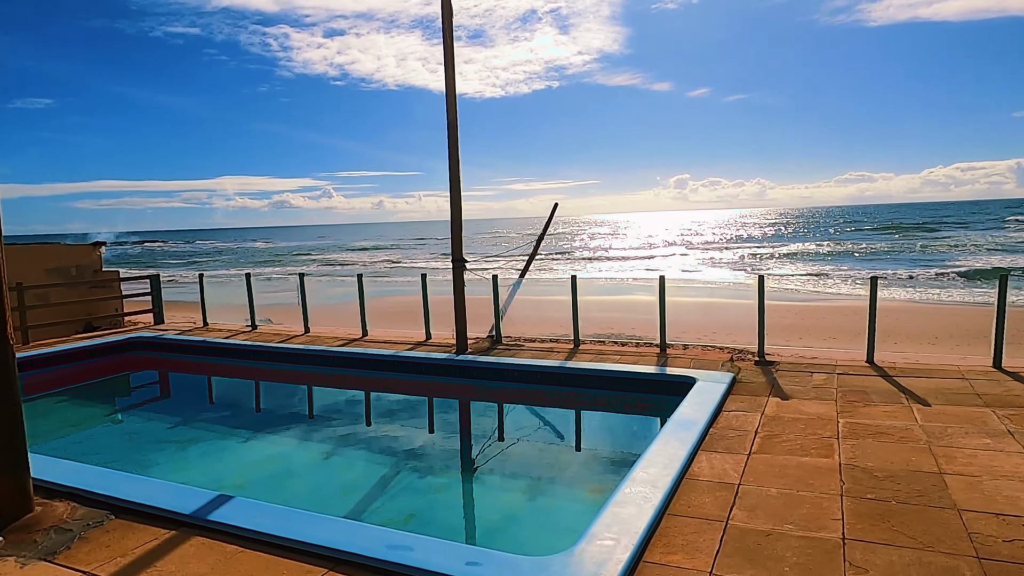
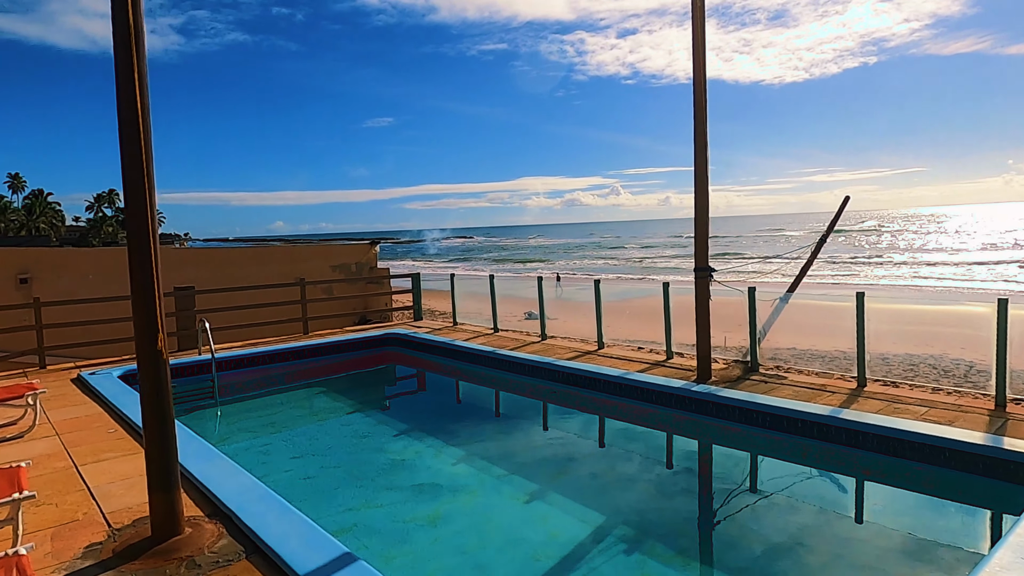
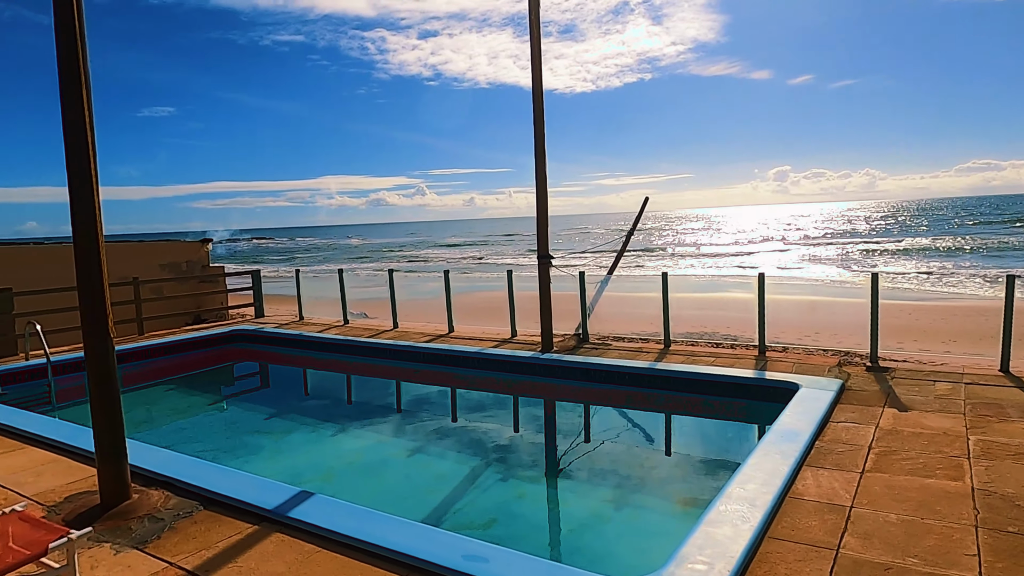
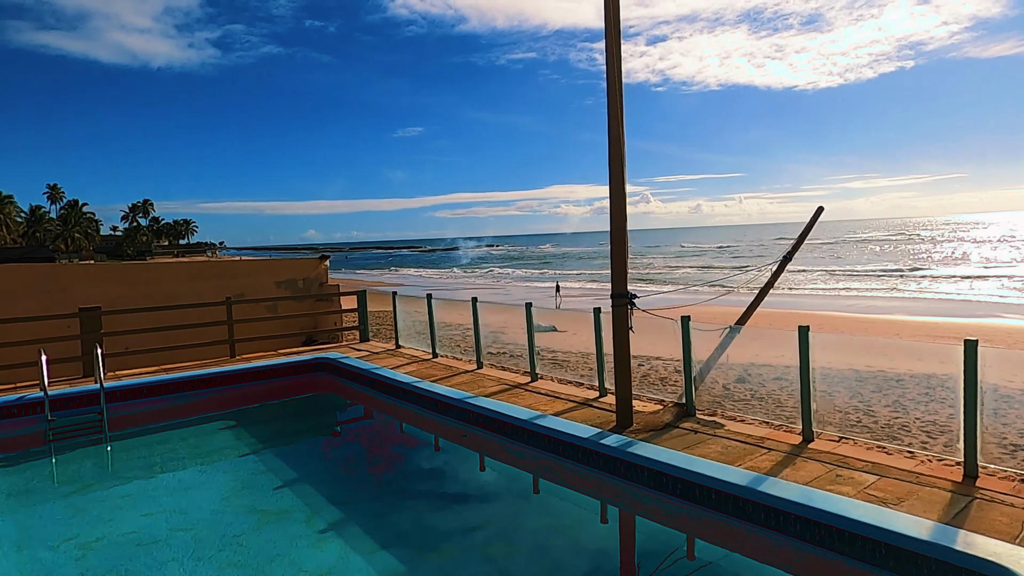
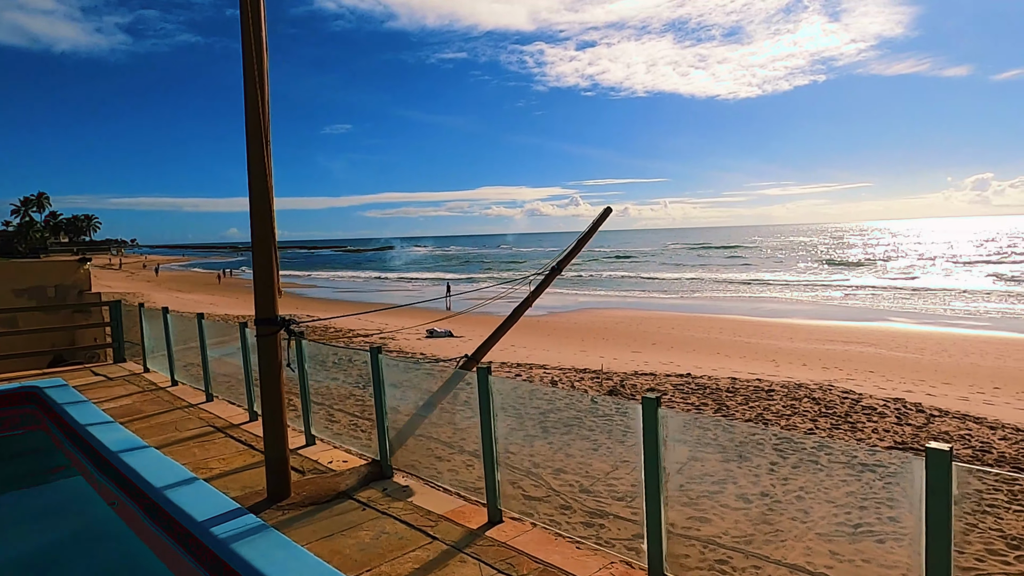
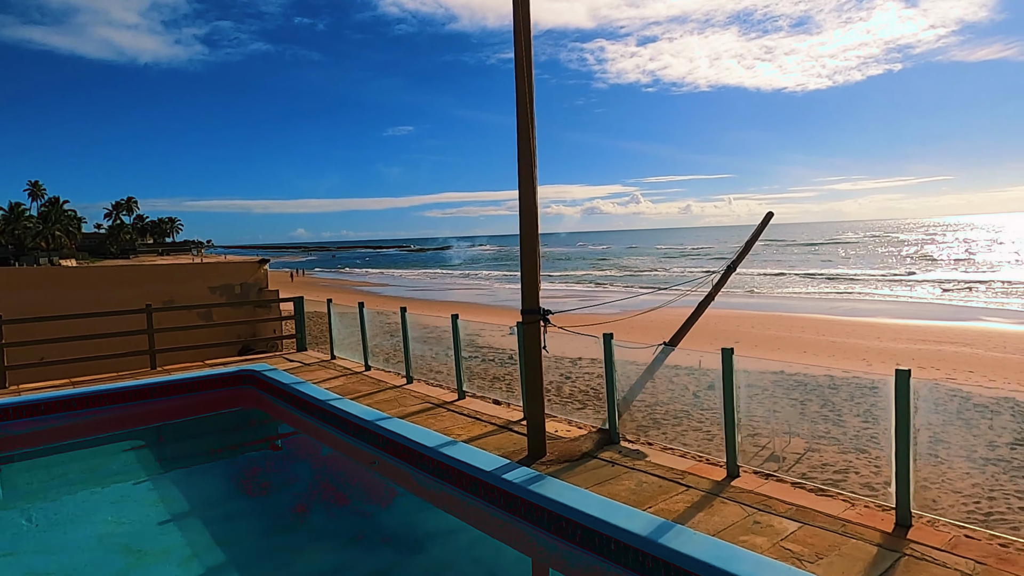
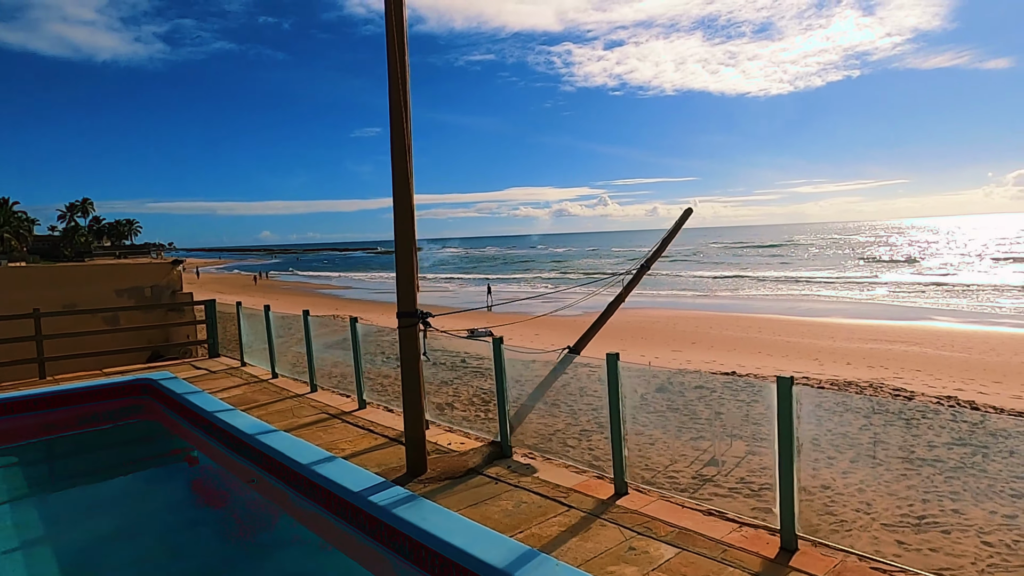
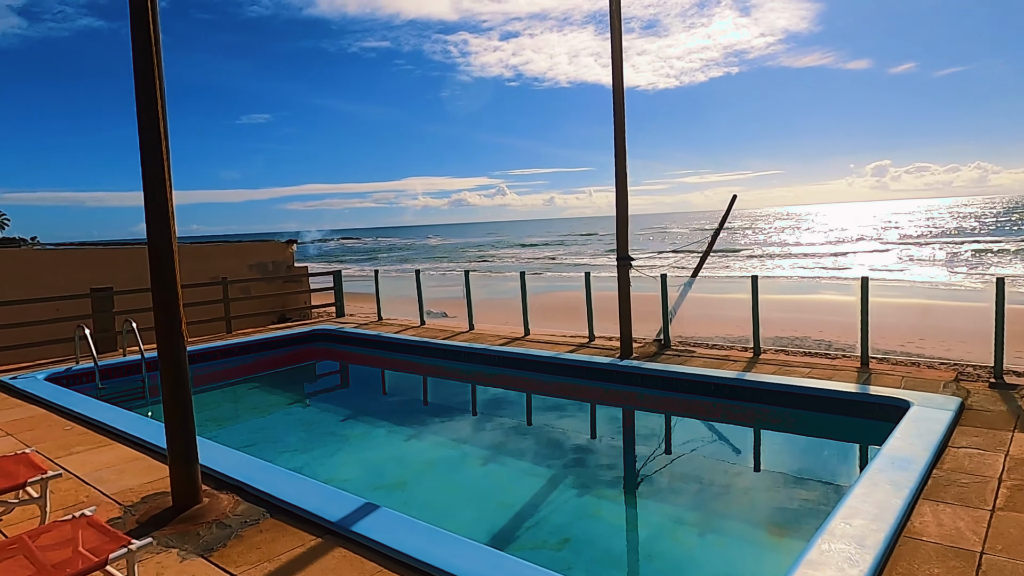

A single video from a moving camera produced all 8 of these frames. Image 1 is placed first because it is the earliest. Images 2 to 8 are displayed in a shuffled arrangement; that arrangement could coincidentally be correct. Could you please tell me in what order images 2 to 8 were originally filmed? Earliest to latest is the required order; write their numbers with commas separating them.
3, 8, 2, 4, 6, 7, 5
